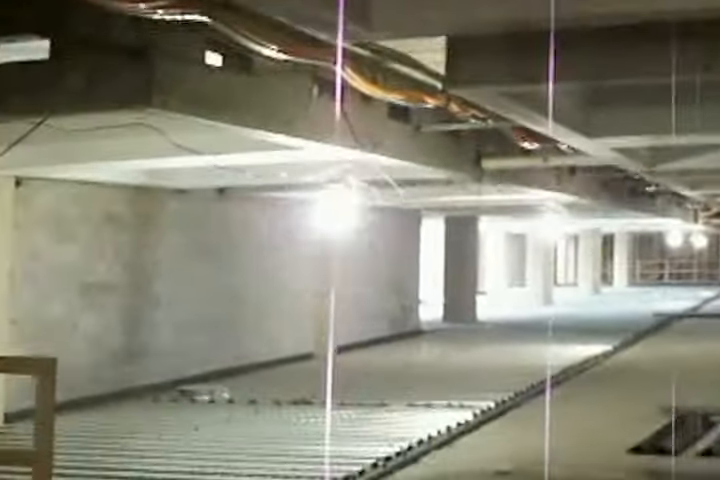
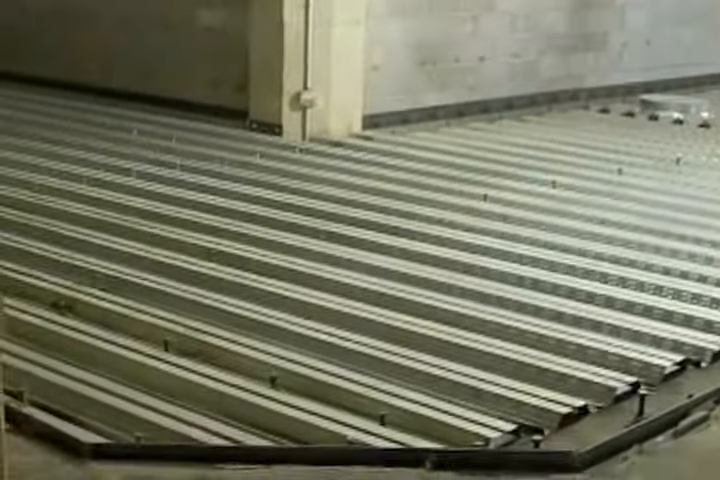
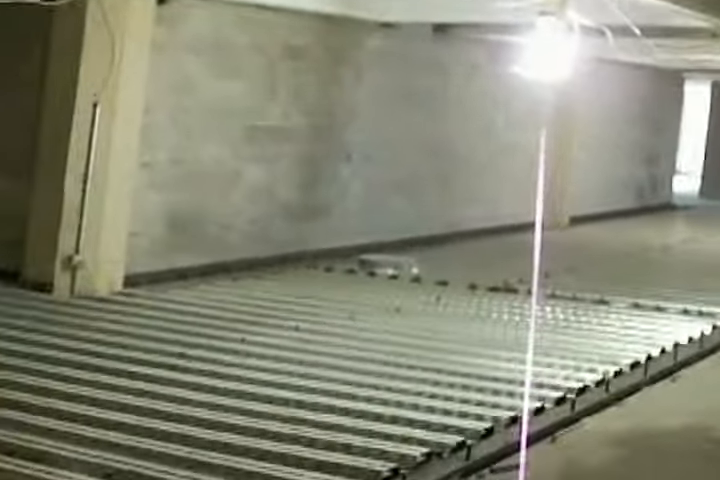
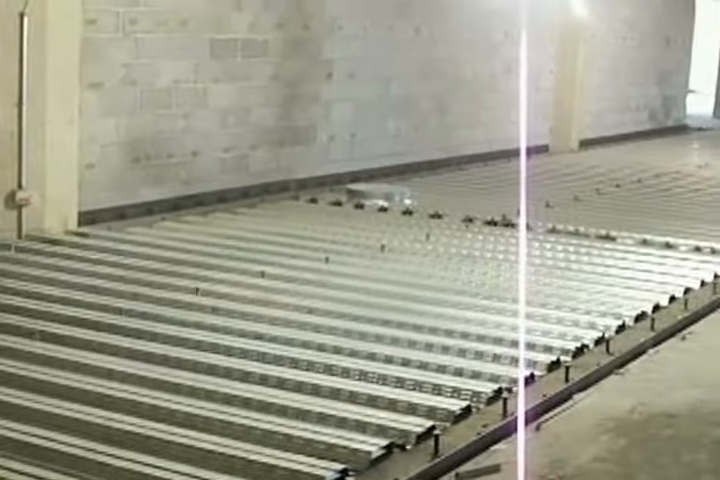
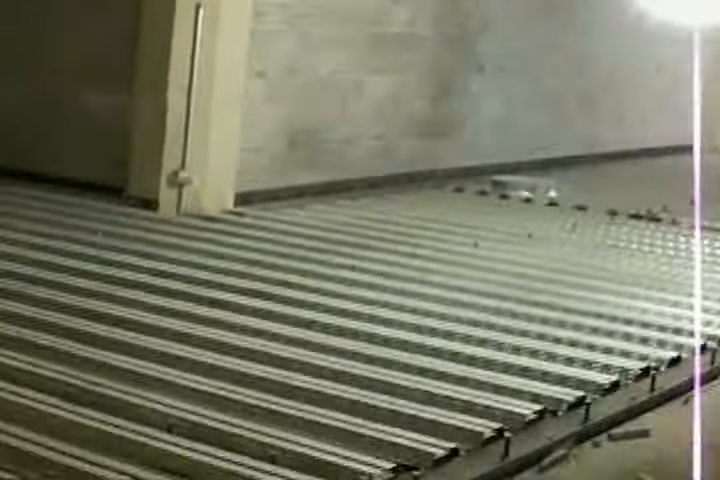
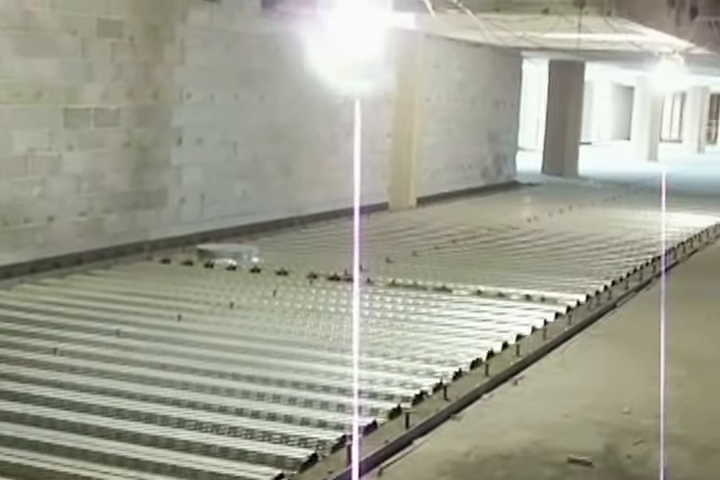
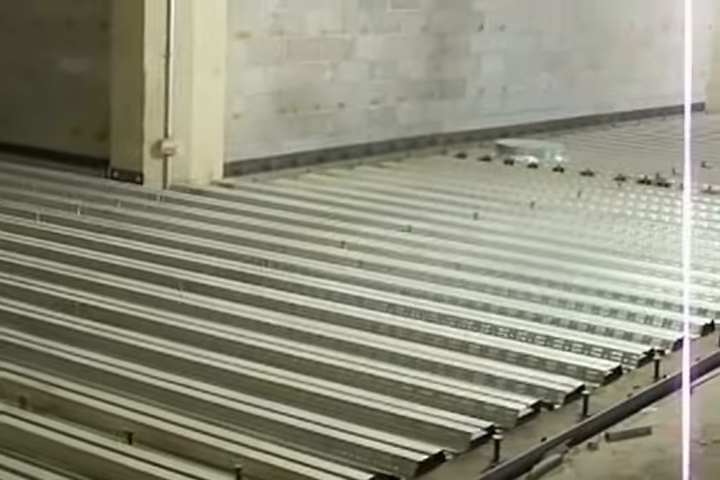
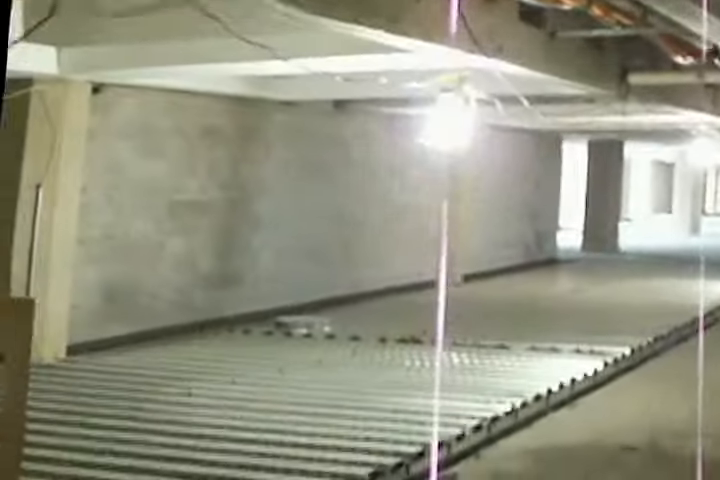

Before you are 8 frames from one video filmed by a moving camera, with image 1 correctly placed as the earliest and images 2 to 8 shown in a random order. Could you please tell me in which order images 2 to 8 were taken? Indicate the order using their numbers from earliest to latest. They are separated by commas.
8, 3, 5, 2, 7, 4, 6
